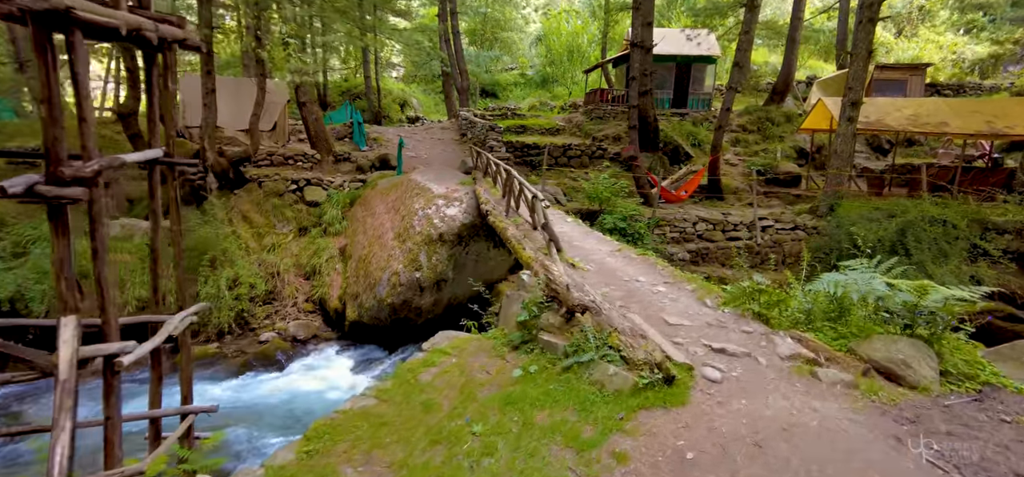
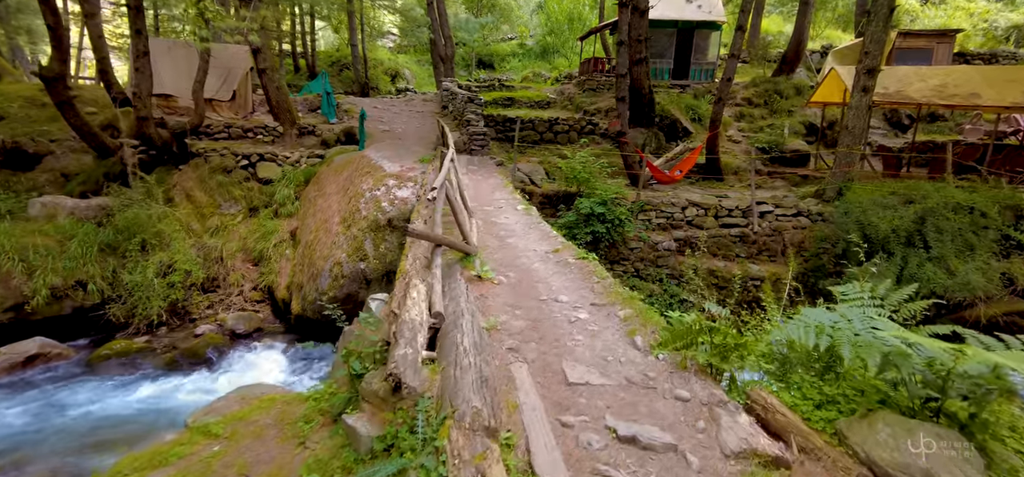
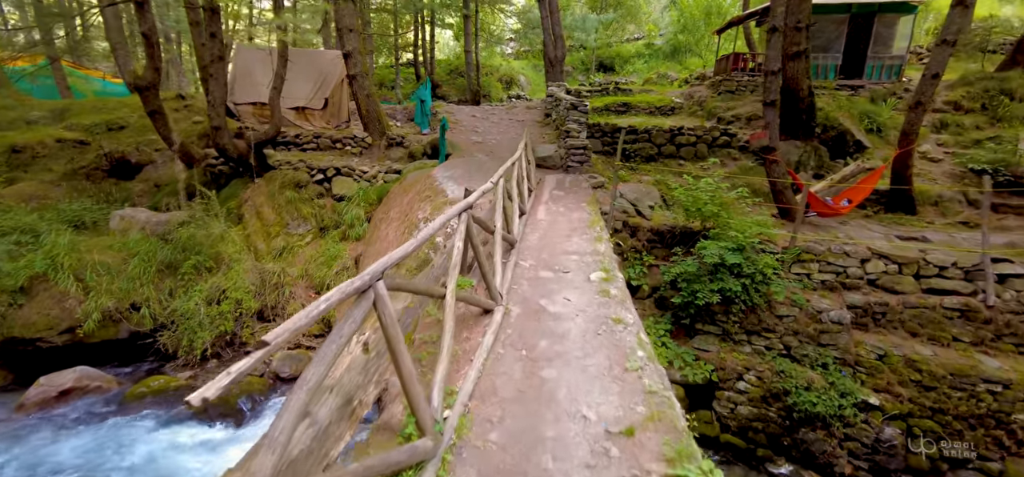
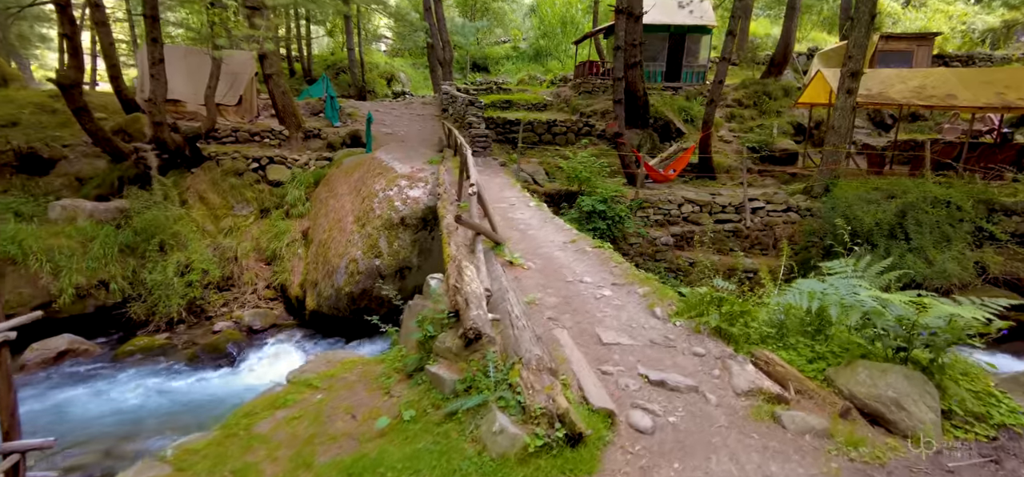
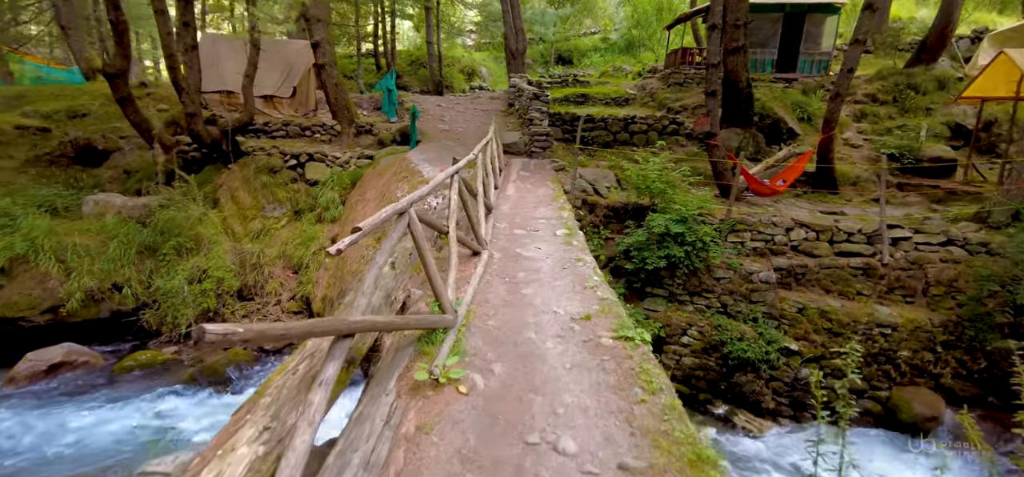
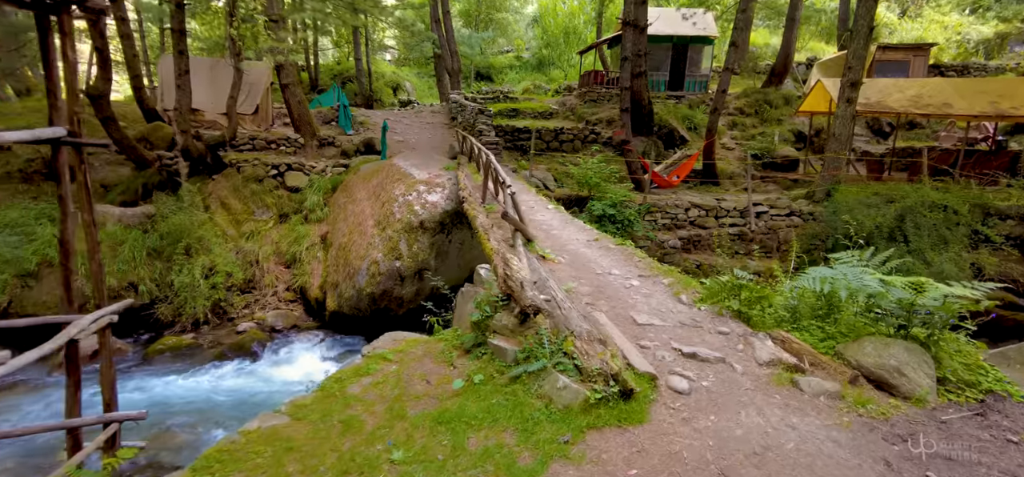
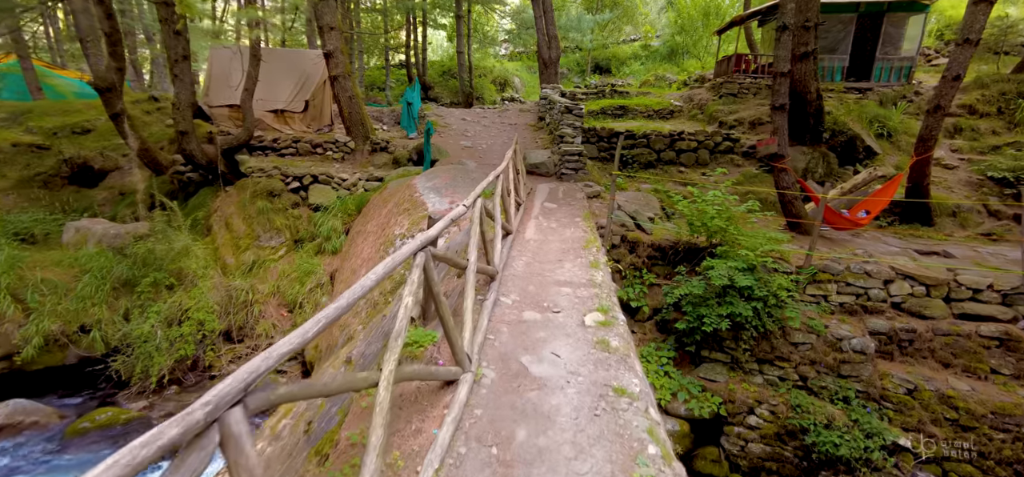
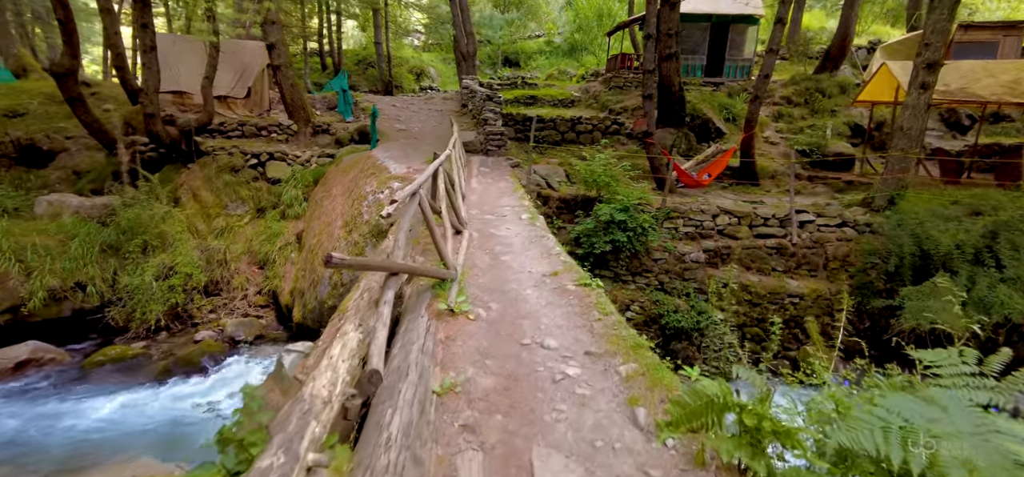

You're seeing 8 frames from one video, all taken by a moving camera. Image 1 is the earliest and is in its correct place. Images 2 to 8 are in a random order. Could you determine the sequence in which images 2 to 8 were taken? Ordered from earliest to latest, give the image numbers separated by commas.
6, 4, 2, 8, 5, 3, 7
